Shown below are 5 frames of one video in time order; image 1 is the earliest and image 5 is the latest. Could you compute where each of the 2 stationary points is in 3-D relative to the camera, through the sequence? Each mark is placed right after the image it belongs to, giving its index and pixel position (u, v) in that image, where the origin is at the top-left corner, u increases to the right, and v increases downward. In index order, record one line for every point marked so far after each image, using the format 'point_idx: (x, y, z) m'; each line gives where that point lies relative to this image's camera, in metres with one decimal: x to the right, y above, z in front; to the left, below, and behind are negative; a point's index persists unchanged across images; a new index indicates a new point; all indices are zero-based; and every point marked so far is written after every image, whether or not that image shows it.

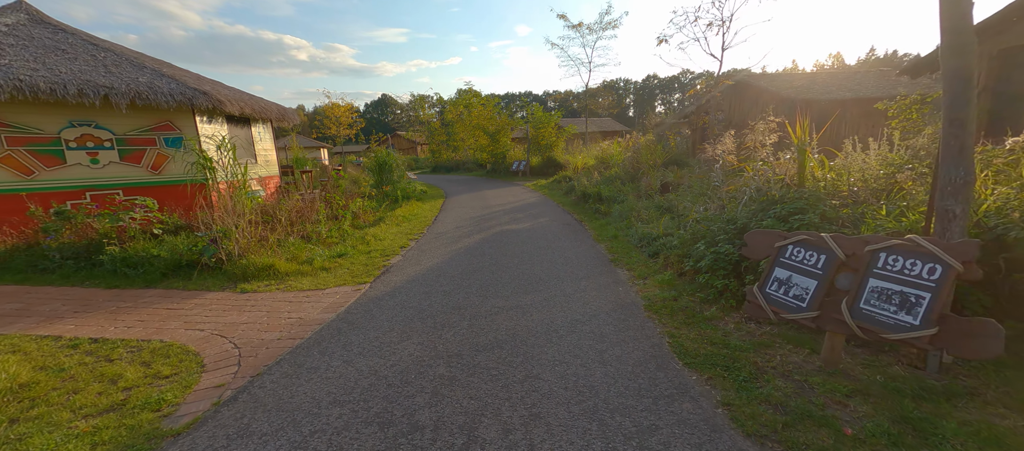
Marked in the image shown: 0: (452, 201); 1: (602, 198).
0: (-2.0, +0.8, +14.6) m
1: (+2.2, +0.6, +10.9) m
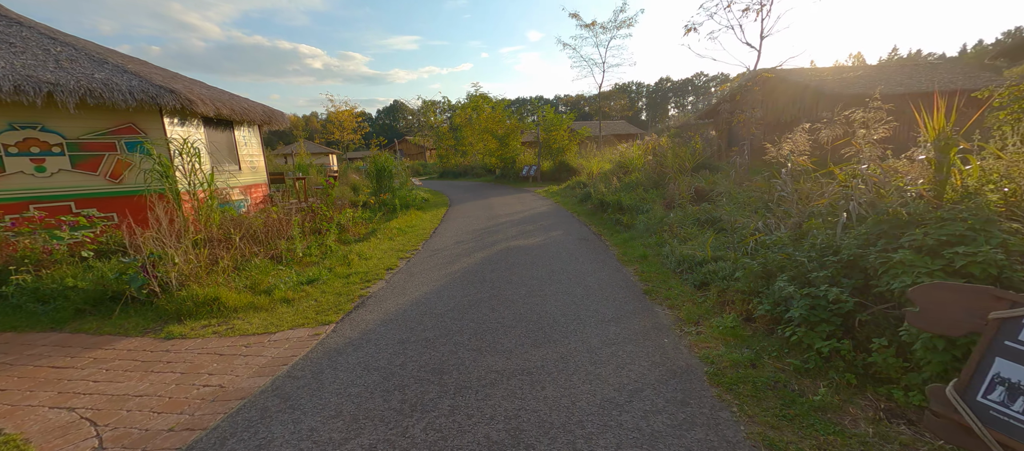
0: (-1.7, +0.5, +13.5) m
1: (+2.4, +0.4, +9.7) m
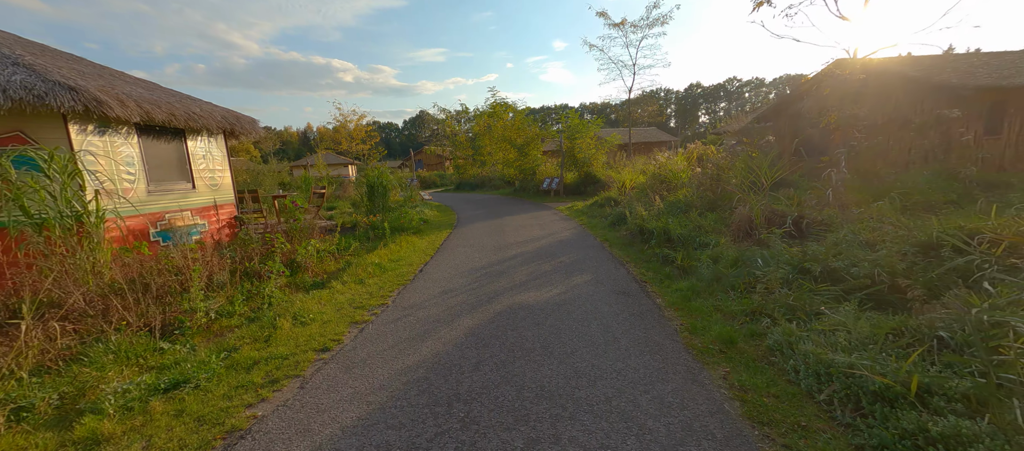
0: (-1.3, -0.2, +11.2) m
1: (+2.6, -0.2, +7.2) m
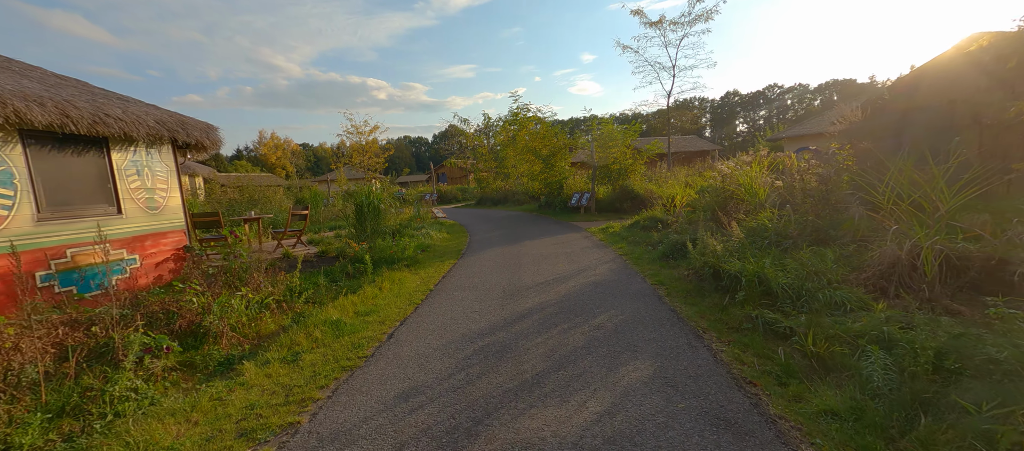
0: (-0.9, -0.8, +8.9) m
1: (+2.8, -0.7, +4.6) m
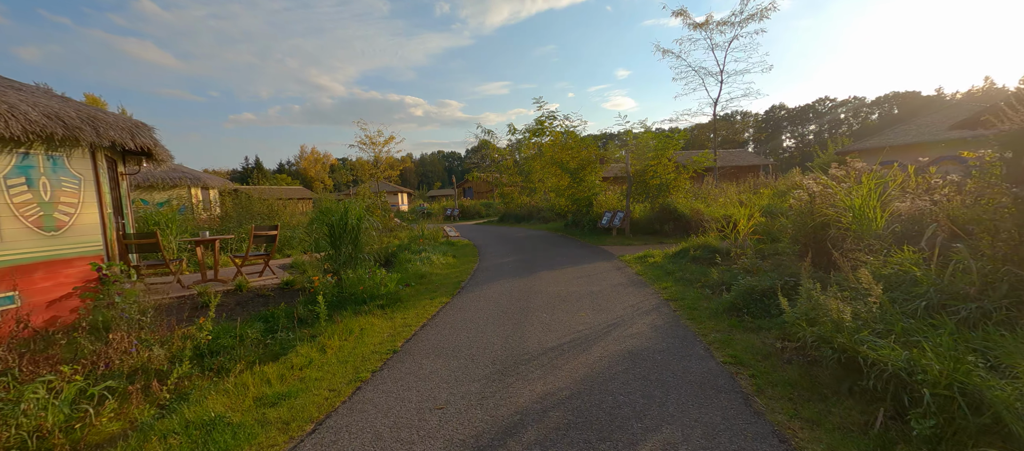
0: (-0.7, -1.3, +6.7) m
1: (+2.6, -1.1, +2.2) m
